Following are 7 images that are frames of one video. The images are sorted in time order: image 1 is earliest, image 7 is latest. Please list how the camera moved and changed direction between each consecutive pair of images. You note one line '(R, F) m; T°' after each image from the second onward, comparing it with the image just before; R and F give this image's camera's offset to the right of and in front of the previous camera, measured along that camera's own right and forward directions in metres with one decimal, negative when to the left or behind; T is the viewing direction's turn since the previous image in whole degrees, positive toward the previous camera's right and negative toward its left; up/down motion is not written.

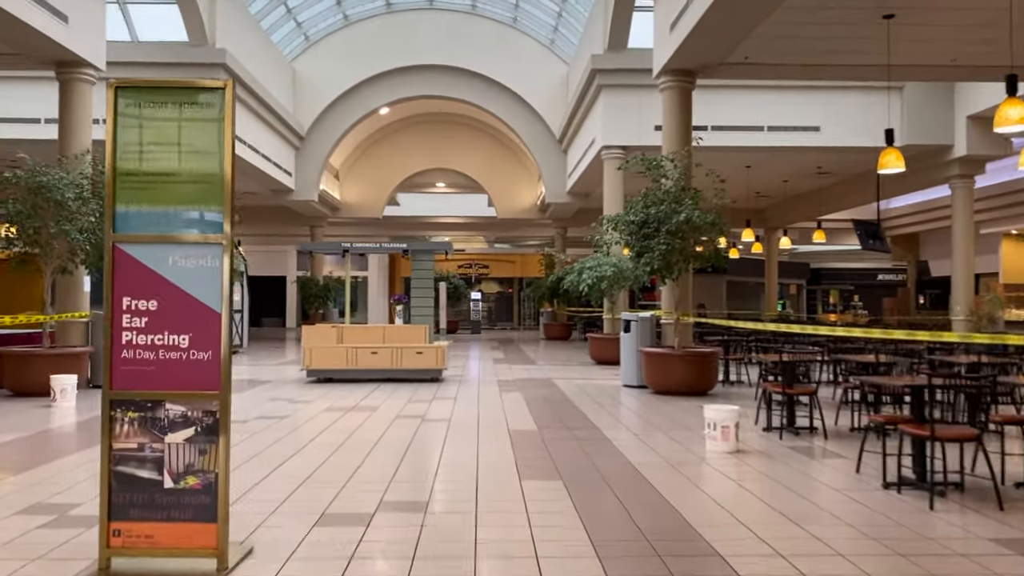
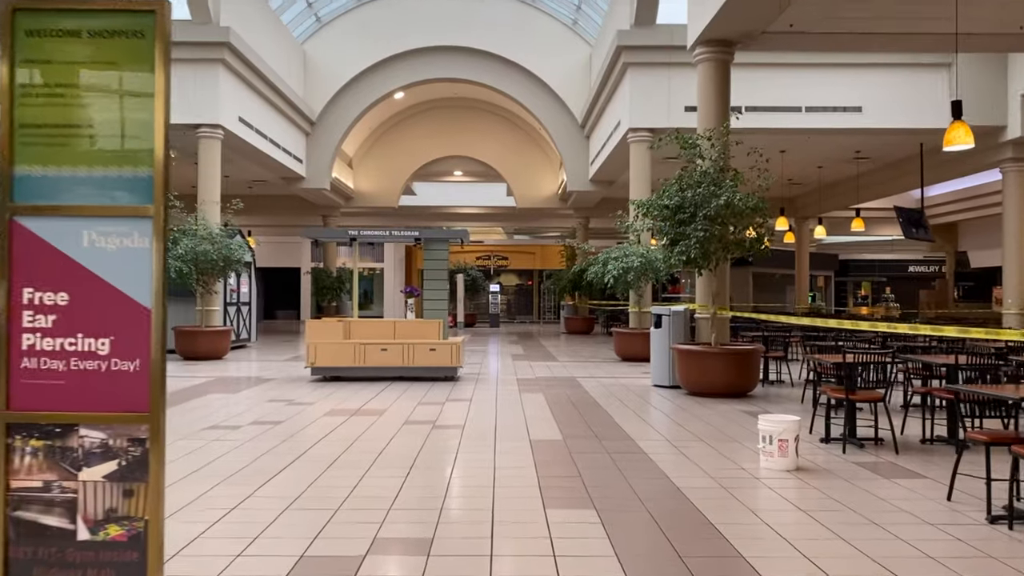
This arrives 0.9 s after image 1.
(0.0, +1.0) m; -1°
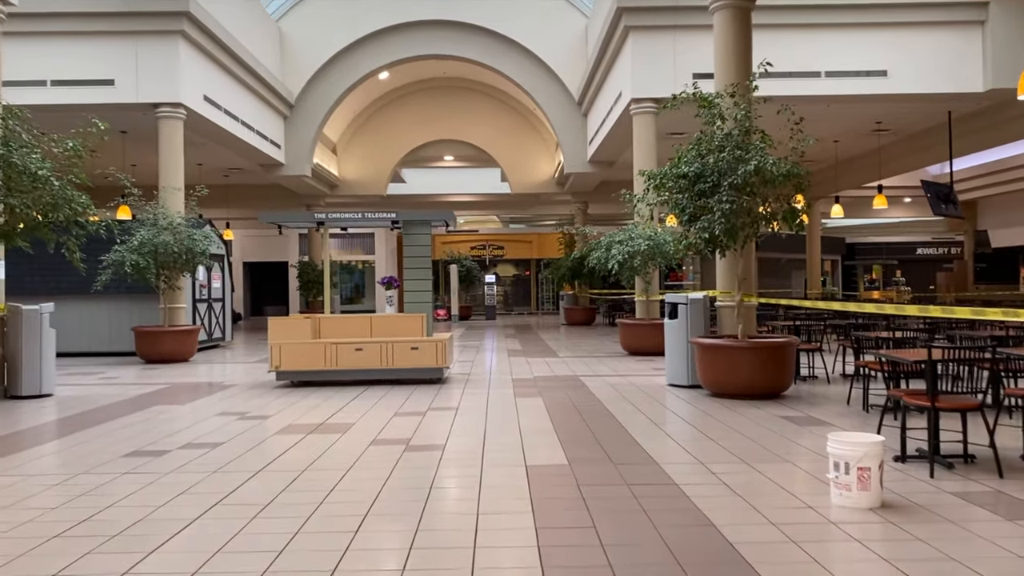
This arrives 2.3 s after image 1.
(+0.1, +1.6) m; 0°
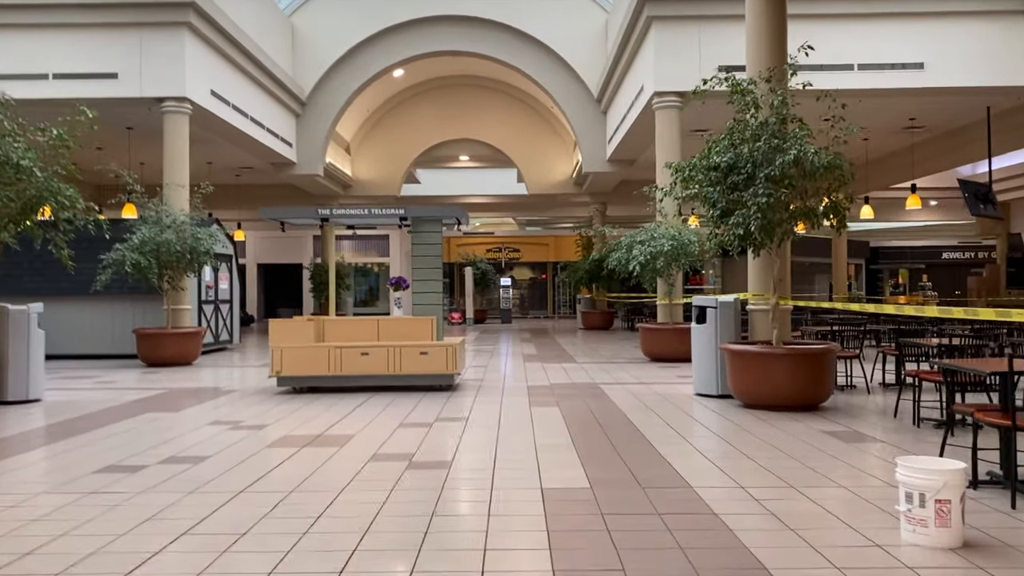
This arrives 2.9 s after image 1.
(0.0, +0.7) m; -1°
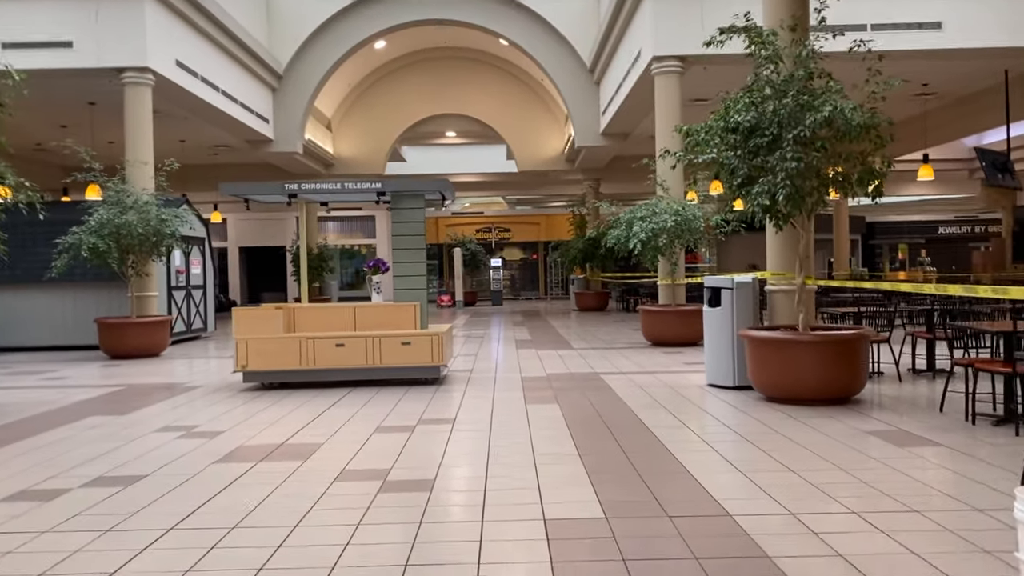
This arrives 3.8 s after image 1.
(0.0, +1.0) m; +1°
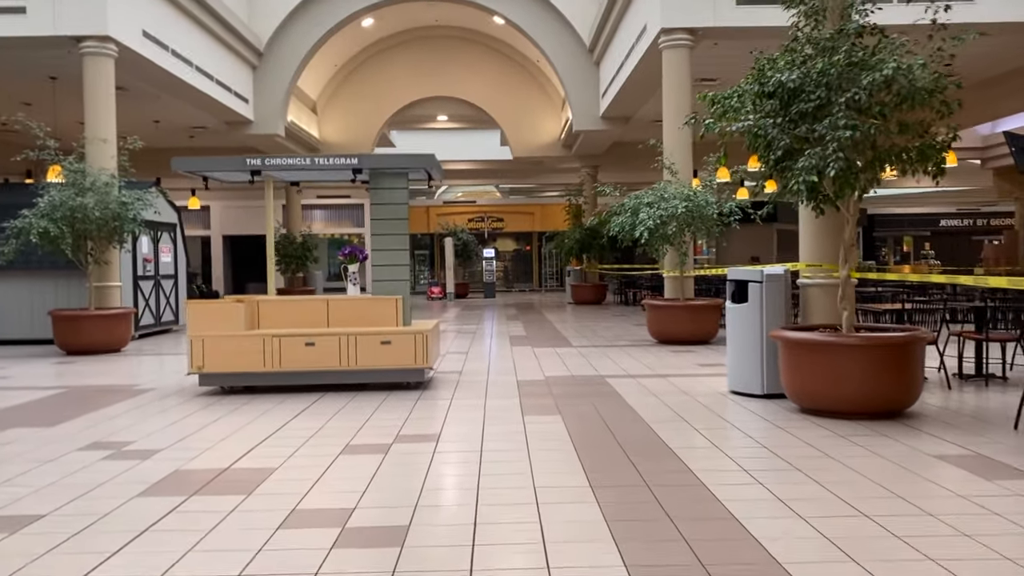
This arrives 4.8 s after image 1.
(0.0, +1.1) m; +1°
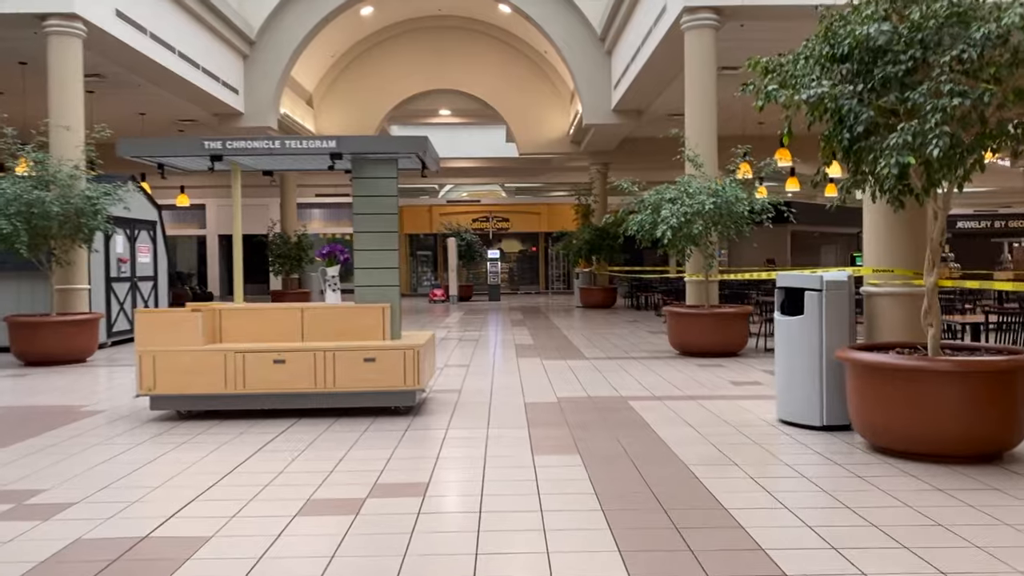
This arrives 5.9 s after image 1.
(0.0, +1.2) m; 0°
